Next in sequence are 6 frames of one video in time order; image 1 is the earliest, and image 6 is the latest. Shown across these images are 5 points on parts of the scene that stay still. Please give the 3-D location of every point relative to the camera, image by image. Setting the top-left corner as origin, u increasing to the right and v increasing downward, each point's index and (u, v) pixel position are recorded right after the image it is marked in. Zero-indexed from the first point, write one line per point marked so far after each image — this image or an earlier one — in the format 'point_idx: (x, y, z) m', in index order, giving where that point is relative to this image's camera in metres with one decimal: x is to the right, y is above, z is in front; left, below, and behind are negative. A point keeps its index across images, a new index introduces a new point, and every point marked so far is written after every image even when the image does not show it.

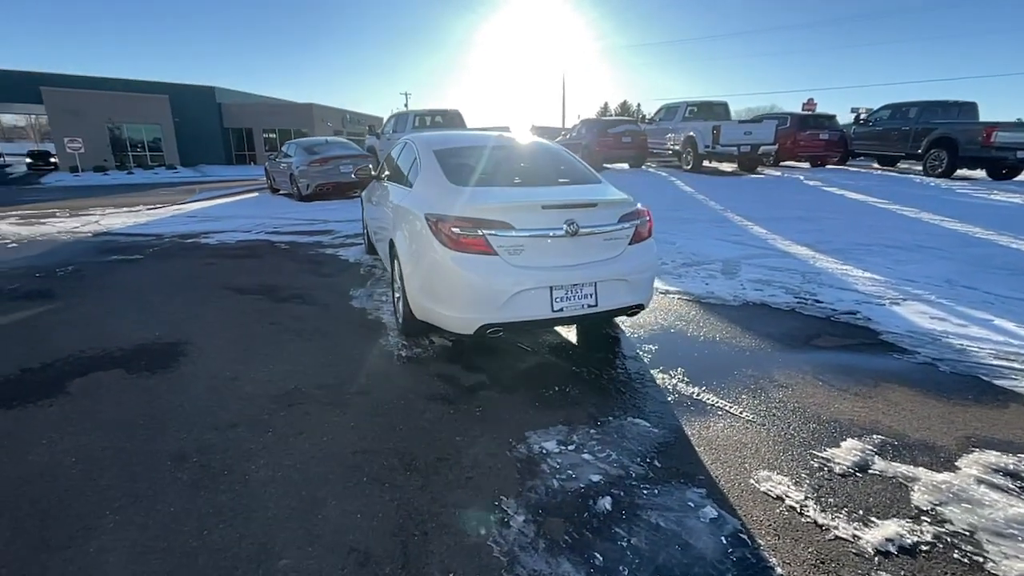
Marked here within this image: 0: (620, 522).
0: (+0.4, -1.0, +1.9) m
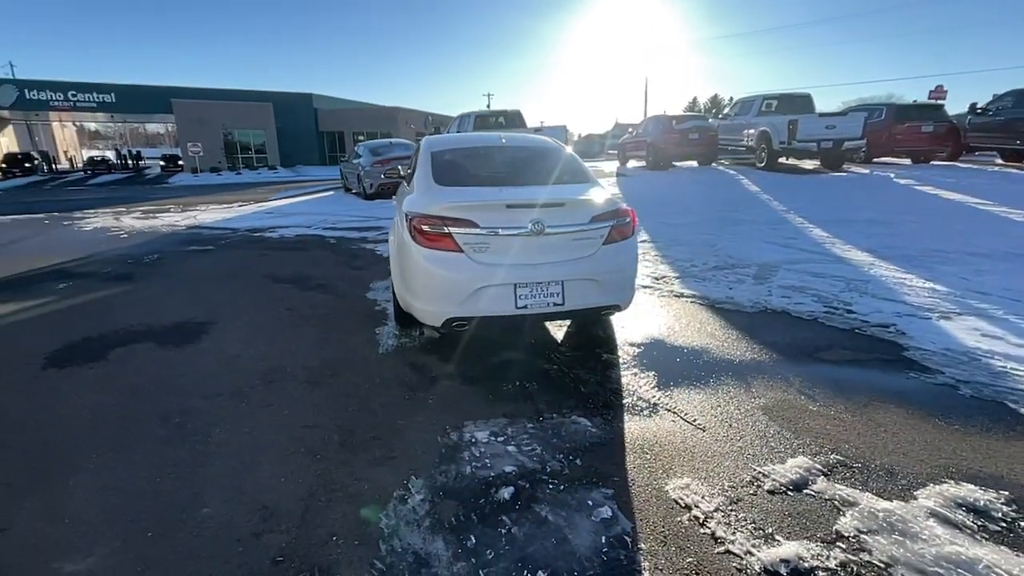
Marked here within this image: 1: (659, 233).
0: (0.0, -0.9, +2.0) m
1: (+2.5, +0.9, +8.0) m
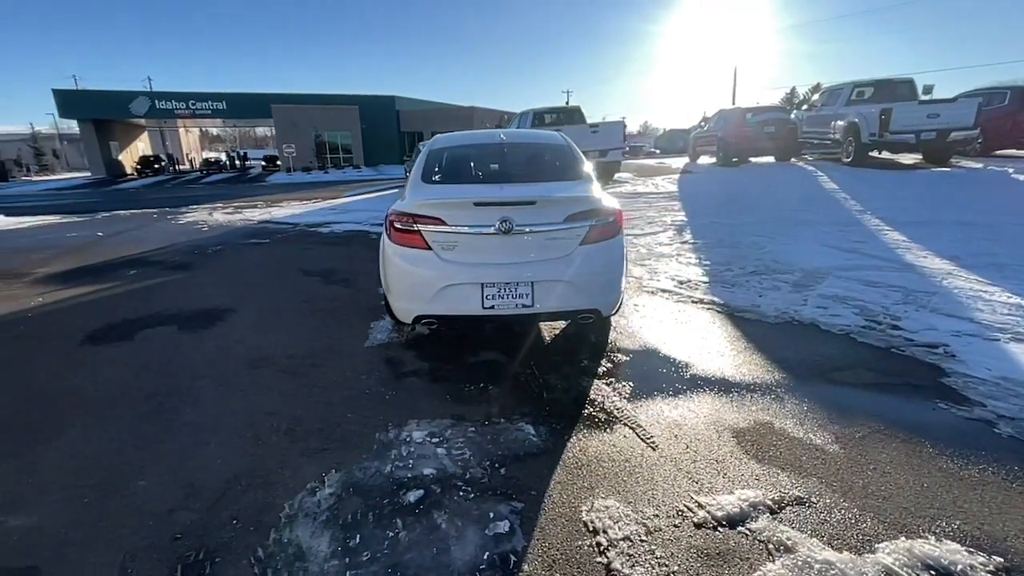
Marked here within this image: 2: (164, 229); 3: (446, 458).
0: (-0.4, -0.9, +2.0) m
1: (+3.0, +0.9, +7.5) m
2: (-8.0, +1.4, +10.9) m
3: (-0.3, -0.8, +2.3) m
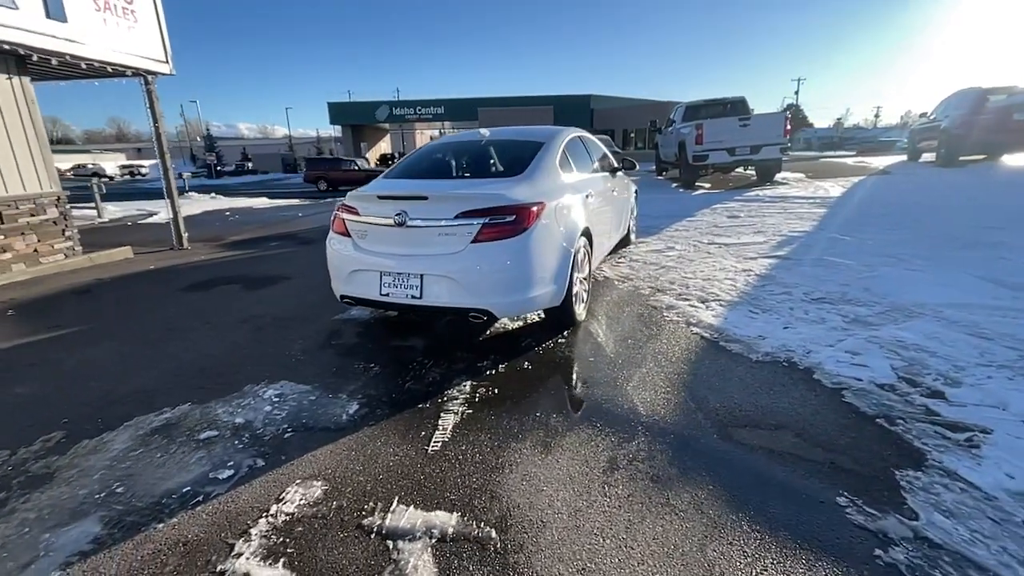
0: (-1.7, -0.8, +2.4) m
1: (+3.9, +0.5, +6.1) m
2: (-4.8, +2.2, +13.6) m
3: (-1.4, -0.7, +2.7) m
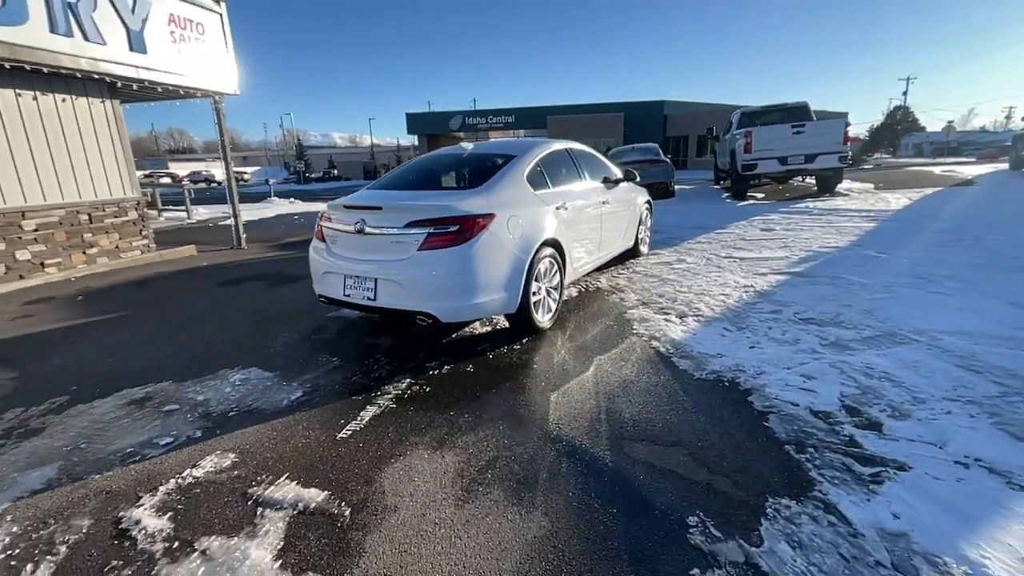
0: (-2.2, -0.8, +2.9) m
1: (+3.9, +0.3, +5.7) m
2: (-3.5, +2.1, +14.4) m
3: (-1.9, -0.7, +3.1) m
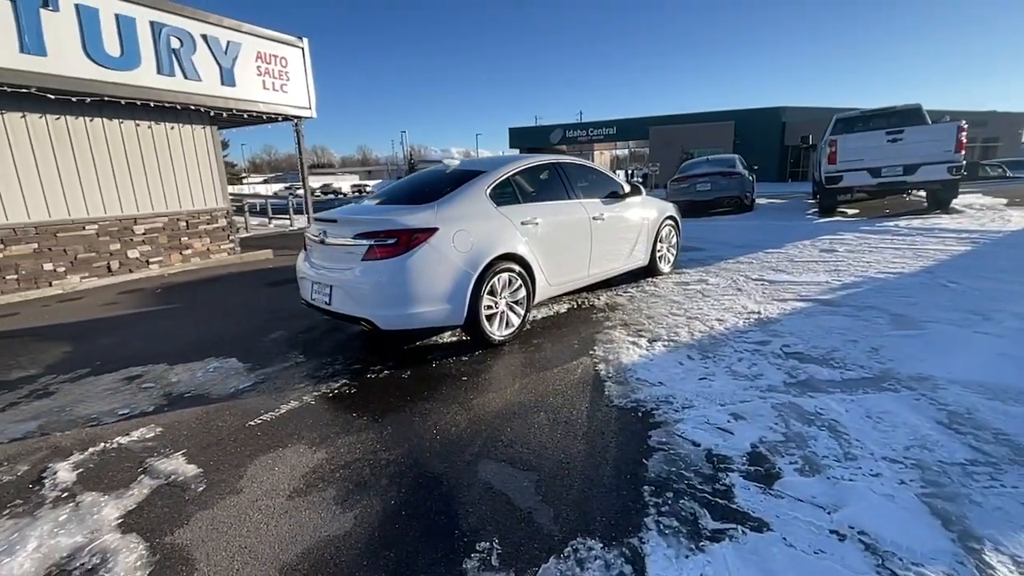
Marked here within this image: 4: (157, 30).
0: (-2.8, -0.7, +3.4) m
1: (+3.8, -0.1, +4.9) m
2: (-1.4, +1.9, +15.1) m
3: (-2.4, -0.7, +3.6) m
4: (-5.1, +3.7, +6.9) m
